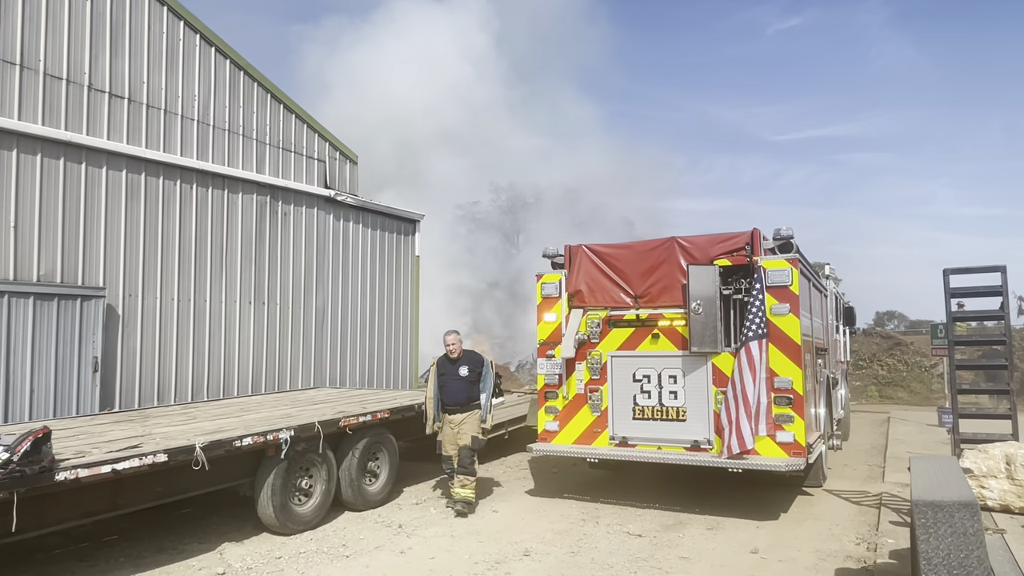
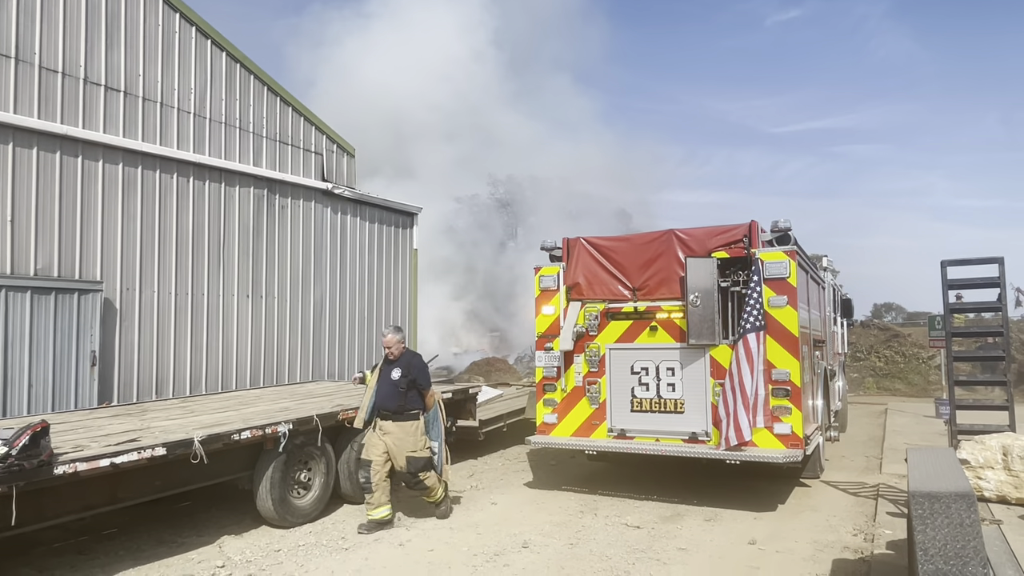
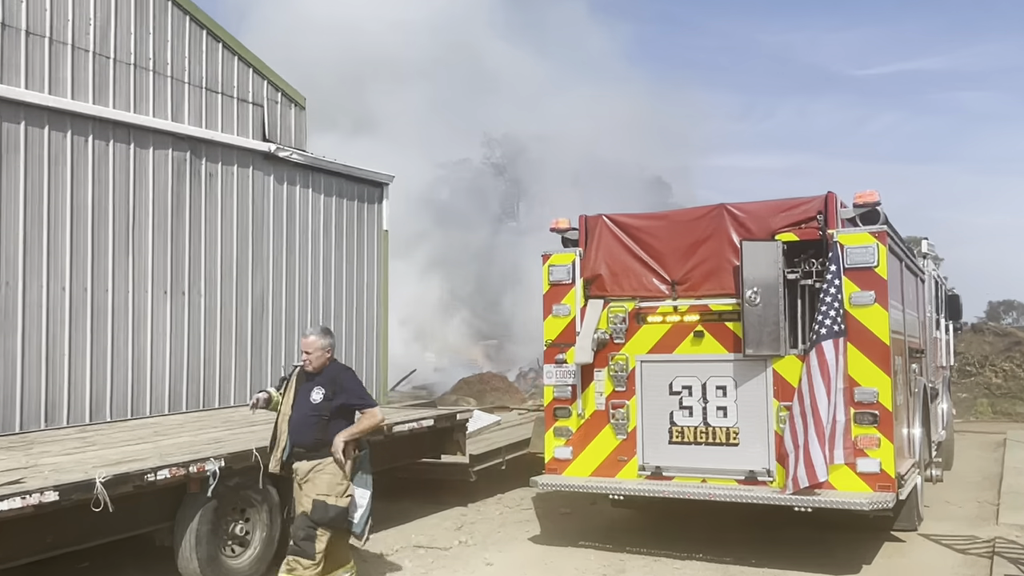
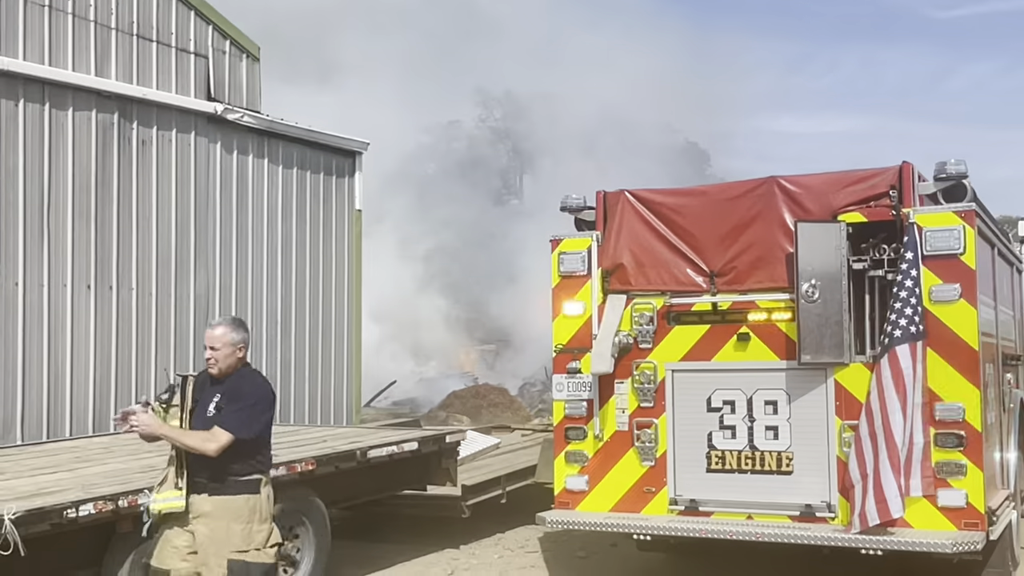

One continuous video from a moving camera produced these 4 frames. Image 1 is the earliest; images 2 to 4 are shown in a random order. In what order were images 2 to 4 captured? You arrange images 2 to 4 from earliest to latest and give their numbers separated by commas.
2, 3, 4
